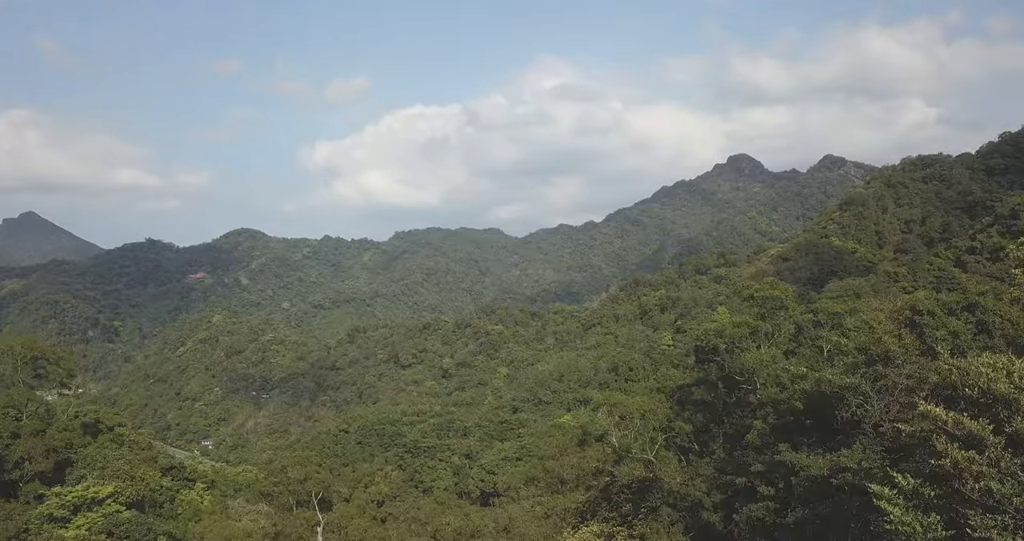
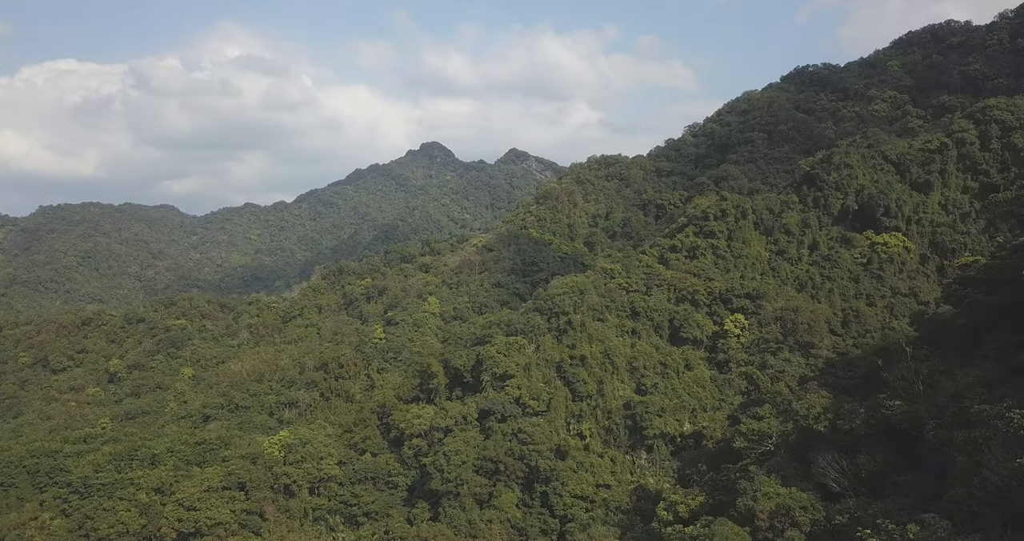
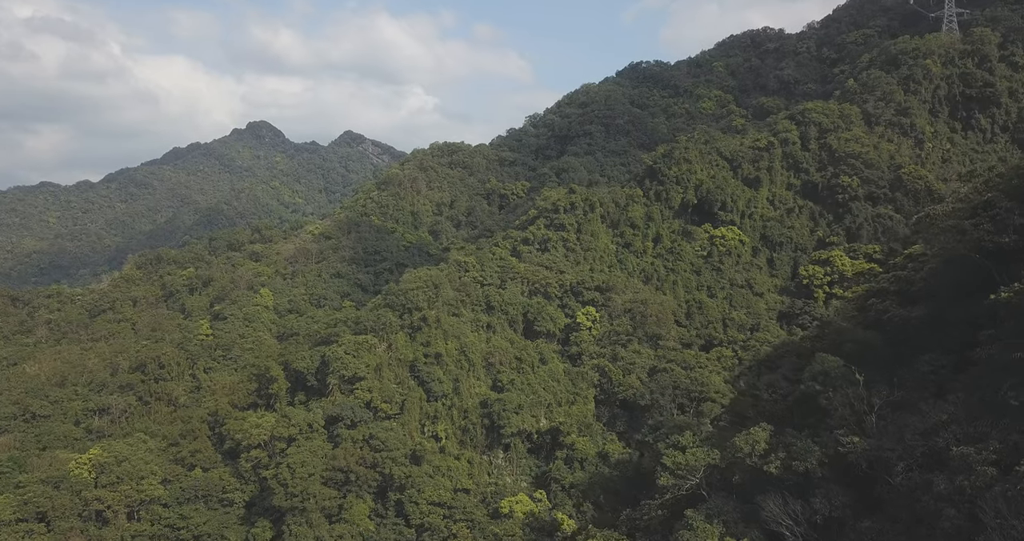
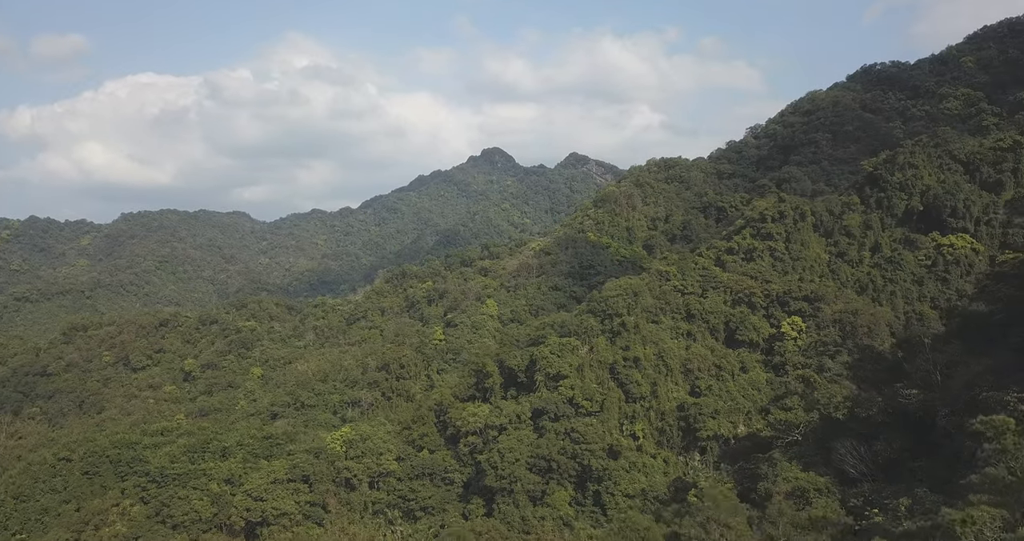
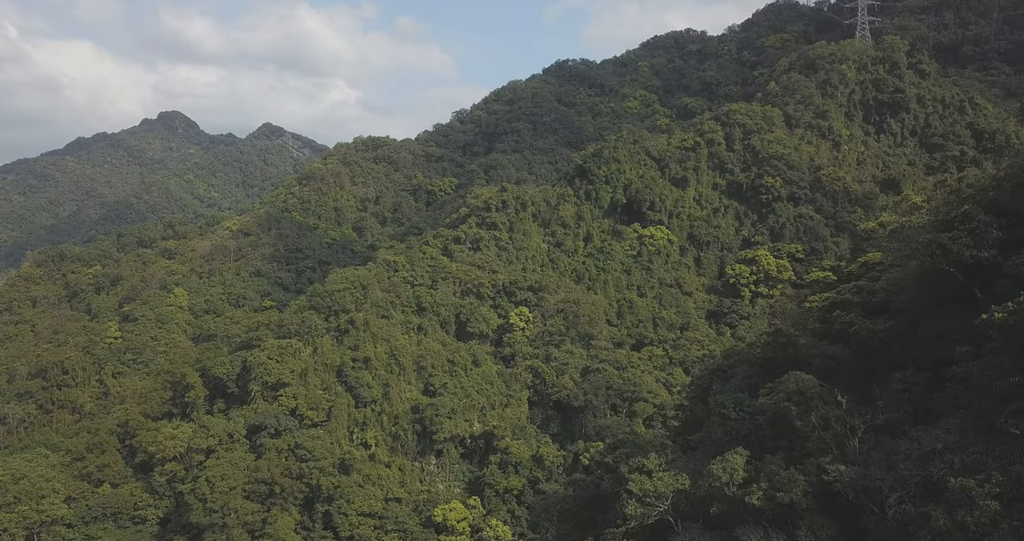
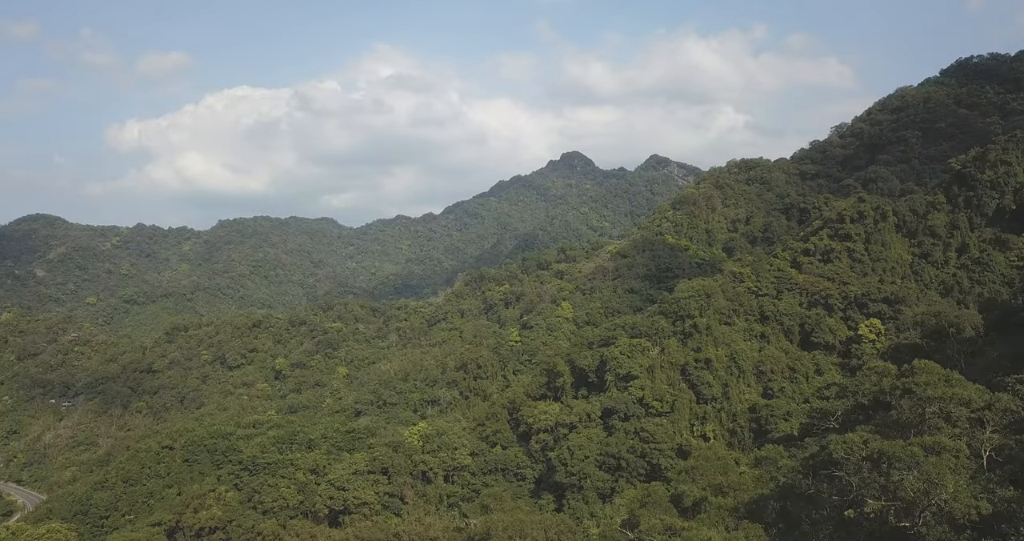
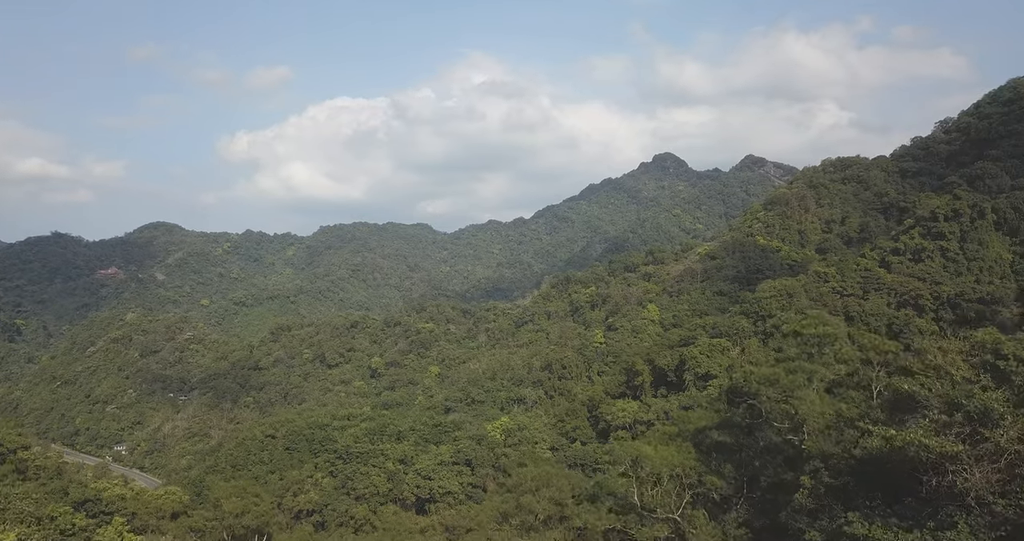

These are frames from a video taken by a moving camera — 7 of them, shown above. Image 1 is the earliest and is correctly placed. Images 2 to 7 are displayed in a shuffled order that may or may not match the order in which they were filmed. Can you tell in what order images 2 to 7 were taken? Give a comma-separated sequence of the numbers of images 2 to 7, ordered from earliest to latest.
7, 6, 4, 2, 3, 5
